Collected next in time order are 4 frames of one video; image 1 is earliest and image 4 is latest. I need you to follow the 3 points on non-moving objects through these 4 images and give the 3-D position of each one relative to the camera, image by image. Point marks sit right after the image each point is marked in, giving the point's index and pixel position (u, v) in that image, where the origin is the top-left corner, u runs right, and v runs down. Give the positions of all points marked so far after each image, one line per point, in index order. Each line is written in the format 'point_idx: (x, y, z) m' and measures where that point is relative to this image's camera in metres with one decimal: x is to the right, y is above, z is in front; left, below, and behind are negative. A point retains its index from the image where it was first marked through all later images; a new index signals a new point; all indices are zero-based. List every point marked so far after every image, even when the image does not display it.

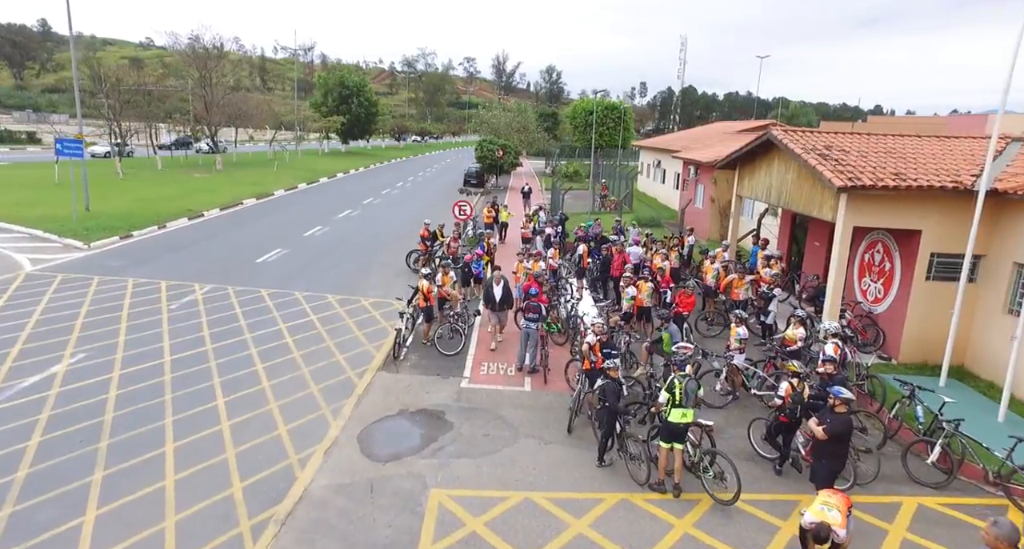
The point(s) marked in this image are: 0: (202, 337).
0: (-6.0, -1.2, +11.5) m
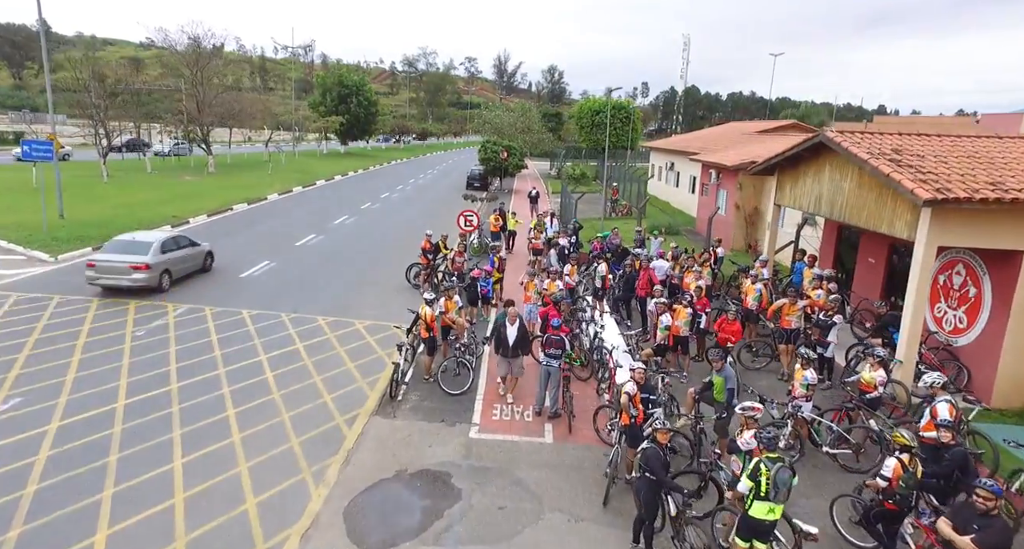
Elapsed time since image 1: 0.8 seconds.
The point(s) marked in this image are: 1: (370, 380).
0: (-5.7, -1.6, +9.9) m
1: (-2.5, -1.8, +10.4) m
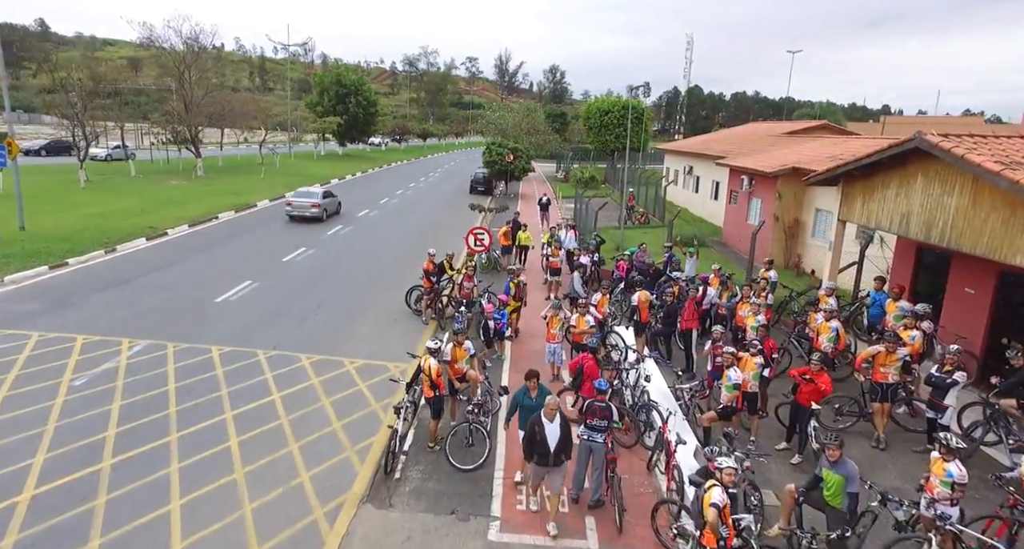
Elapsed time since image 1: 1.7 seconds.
0: (-5.3, -2.2, +7.8) m
1: (-2.1, -2.4, +8.3) m
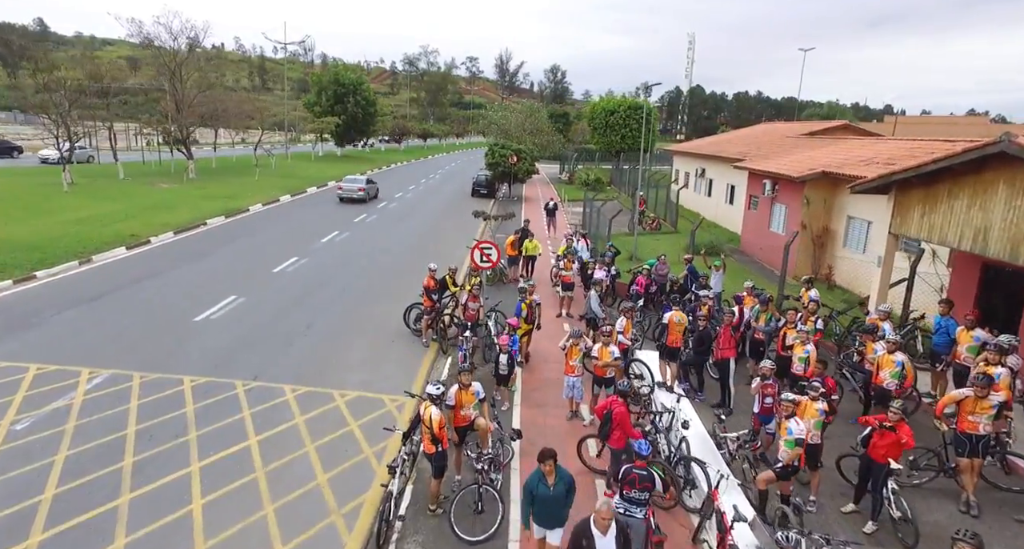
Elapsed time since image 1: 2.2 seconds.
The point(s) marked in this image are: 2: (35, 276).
0: (-5.1, -2.5, +6.5) m
1: (-1.9, -2.7, +7.0) m
2: (-11.8, 0.0, +14.9) m
